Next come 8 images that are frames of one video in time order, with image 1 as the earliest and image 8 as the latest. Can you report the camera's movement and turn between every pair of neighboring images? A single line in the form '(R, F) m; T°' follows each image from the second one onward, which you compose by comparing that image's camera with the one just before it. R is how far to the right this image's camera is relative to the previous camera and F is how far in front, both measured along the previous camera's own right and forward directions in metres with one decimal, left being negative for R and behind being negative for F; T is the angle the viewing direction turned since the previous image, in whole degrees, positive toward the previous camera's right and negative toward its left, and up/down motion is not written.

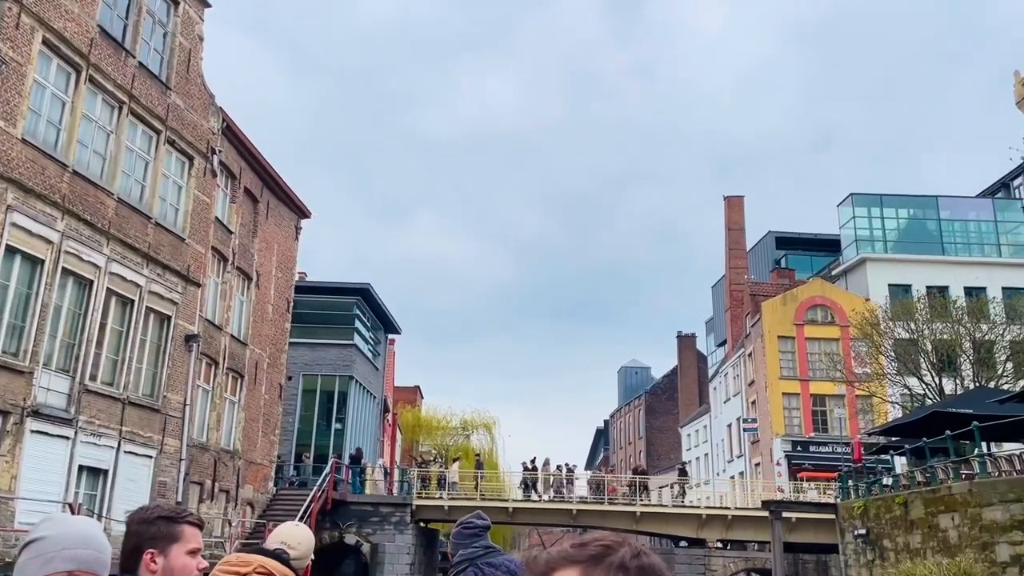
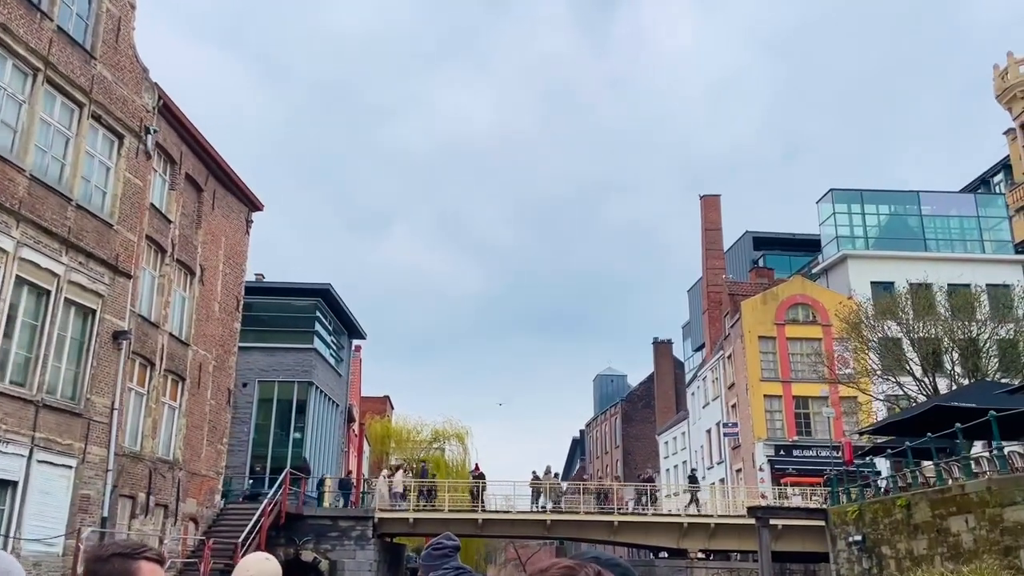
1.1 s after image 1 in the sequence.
(+0.2, +1.6) m; +2°
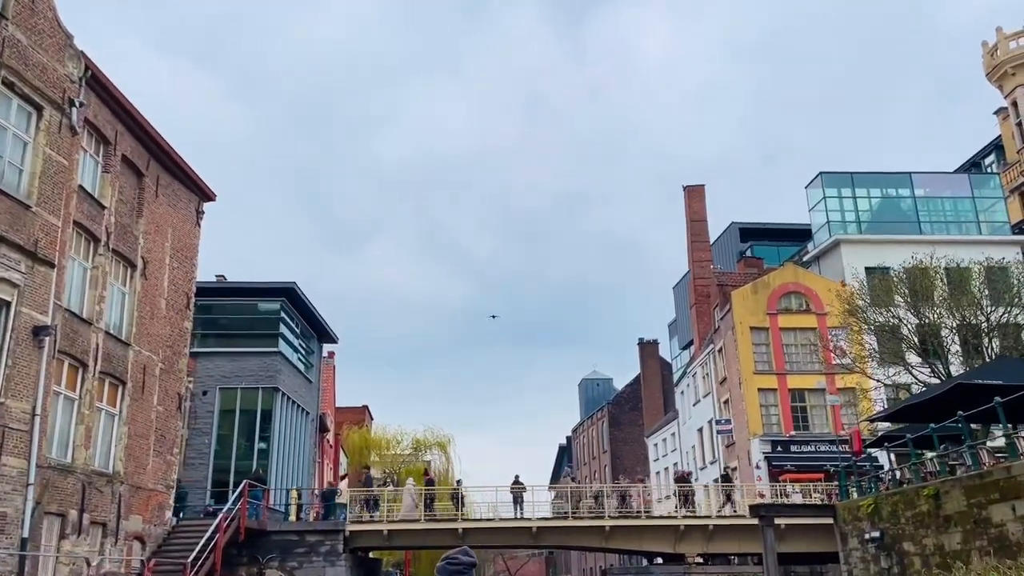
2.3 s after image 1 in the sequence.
(+0.2, +1.7) m; +1°
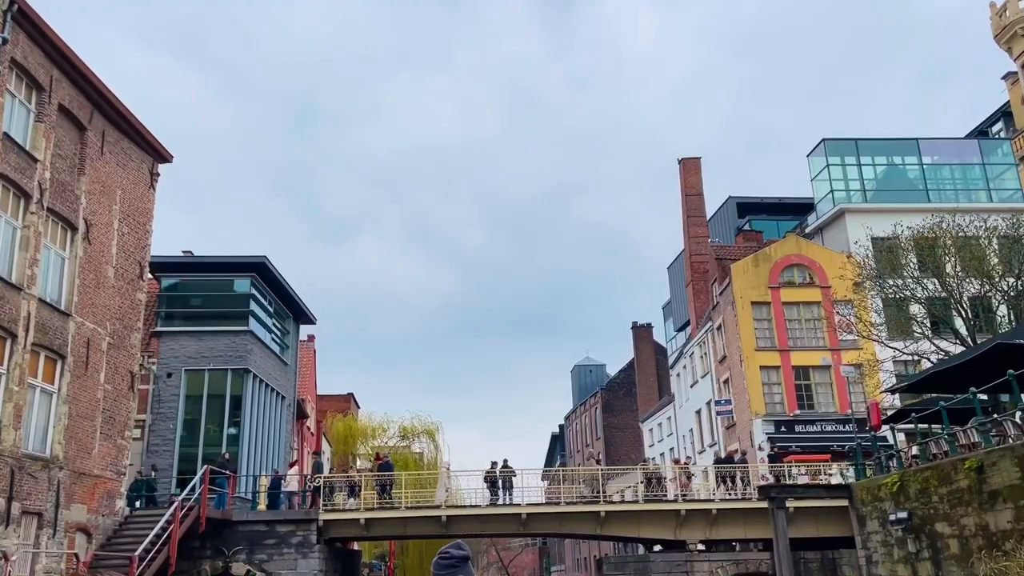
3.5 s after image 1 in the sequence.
(+0.2, +1.7) m; +1°
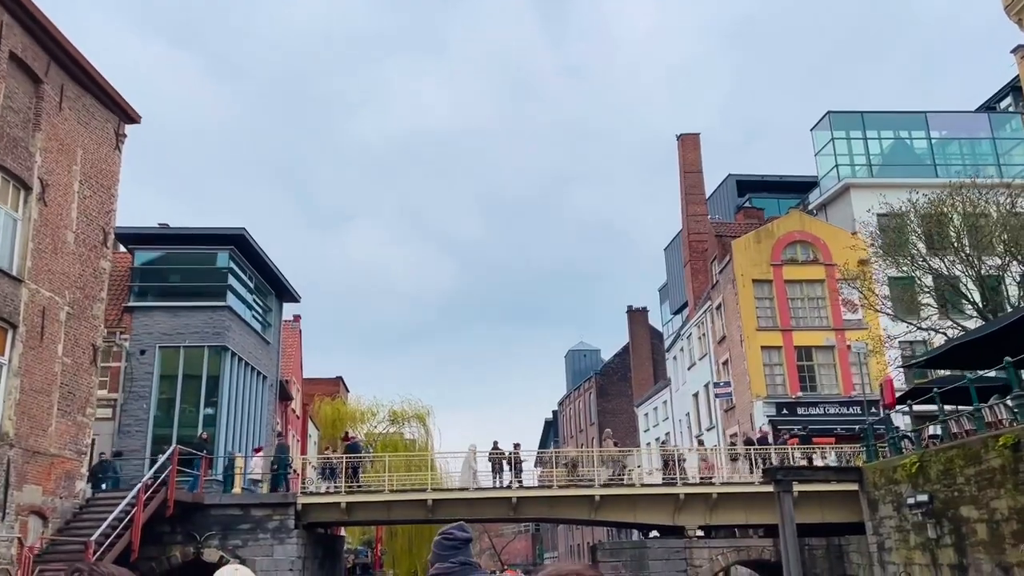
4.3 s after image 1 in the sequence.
(+0.1, +1.2) m; 0°
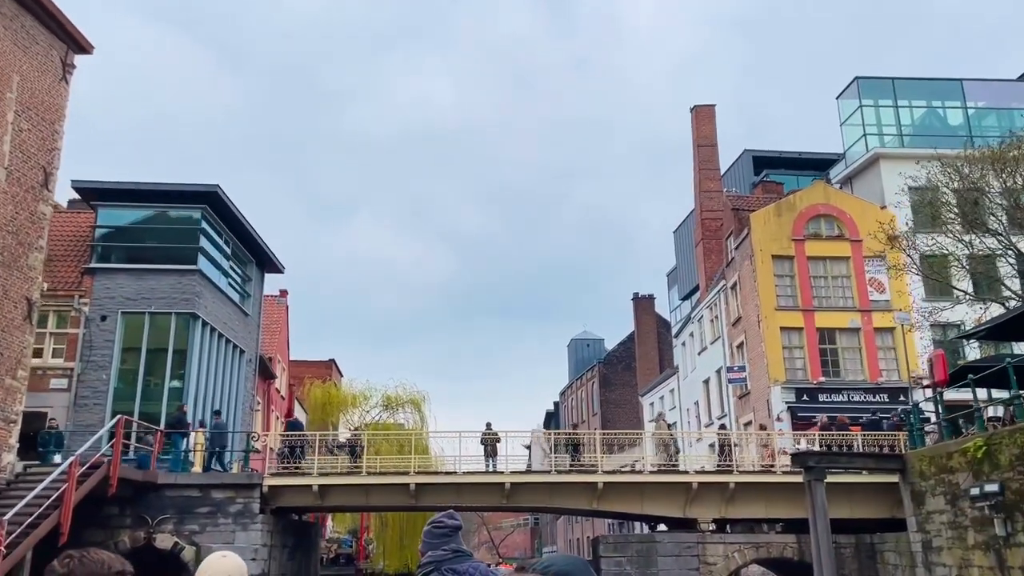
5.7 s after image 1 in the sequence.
(+0.2, +2.1) m; 0°
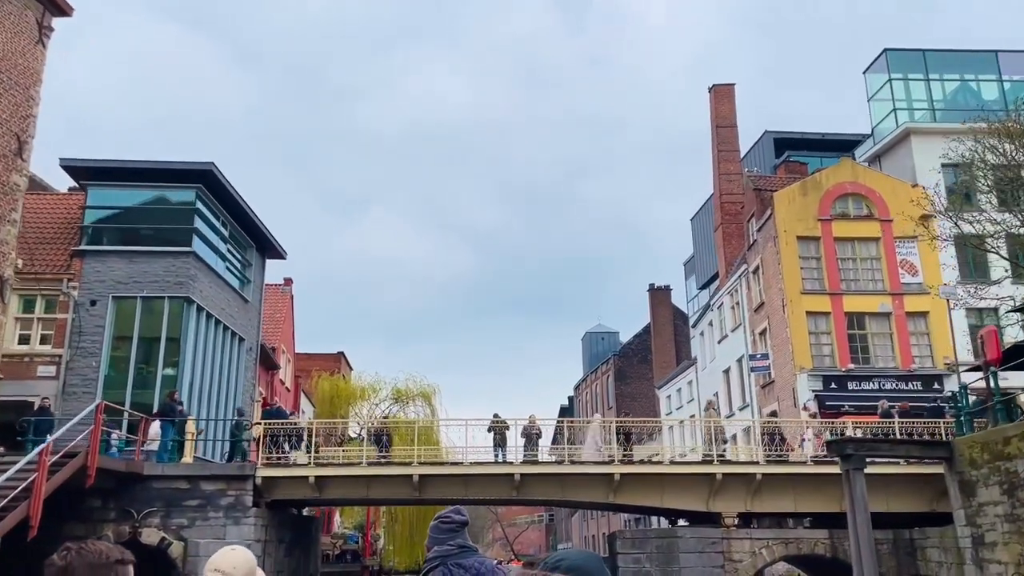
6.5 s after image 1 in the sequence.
(+0.1, +1.2) m; -1°
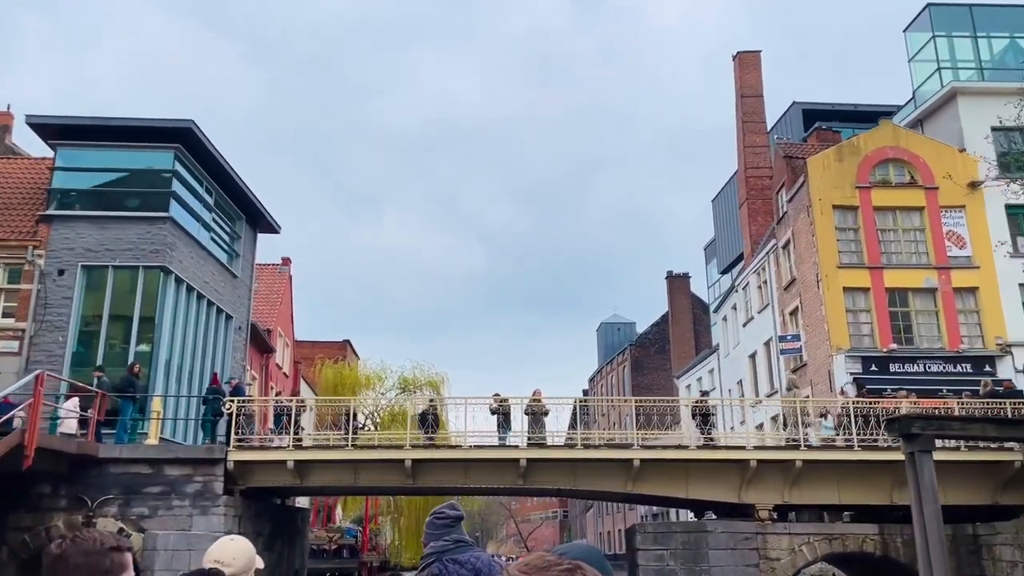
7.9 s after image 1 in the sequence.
(+0.2, +1.9) m; -1°
